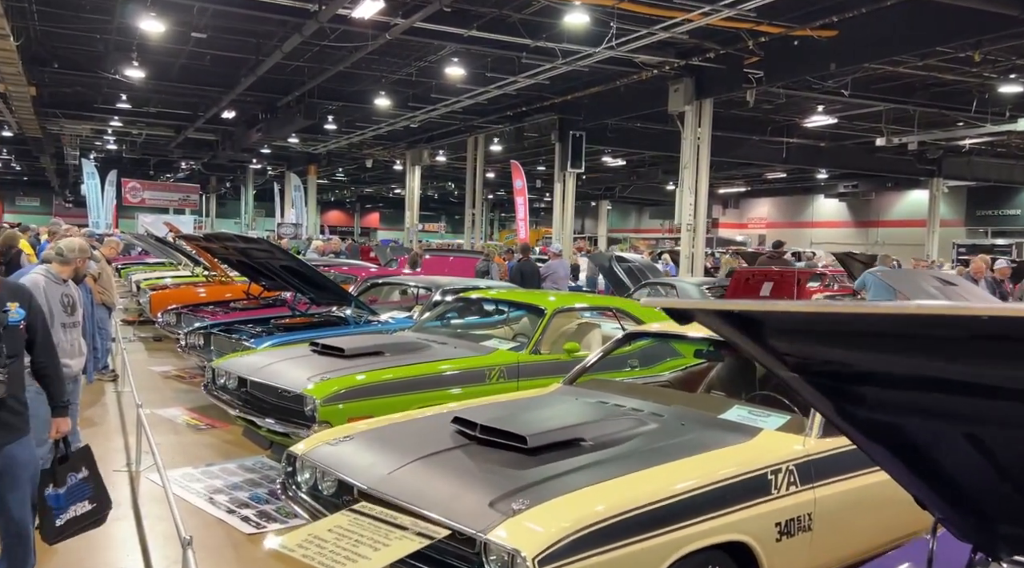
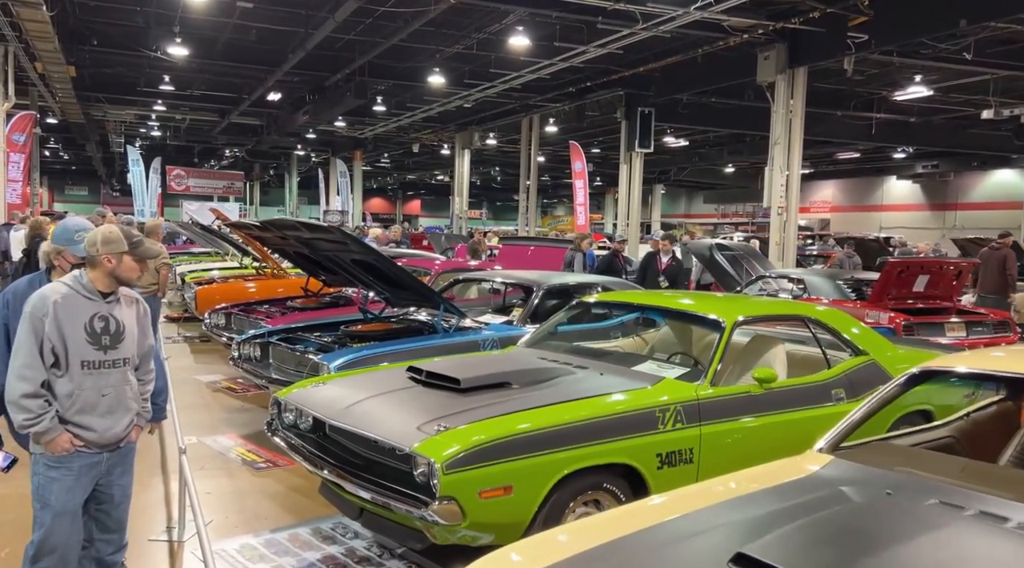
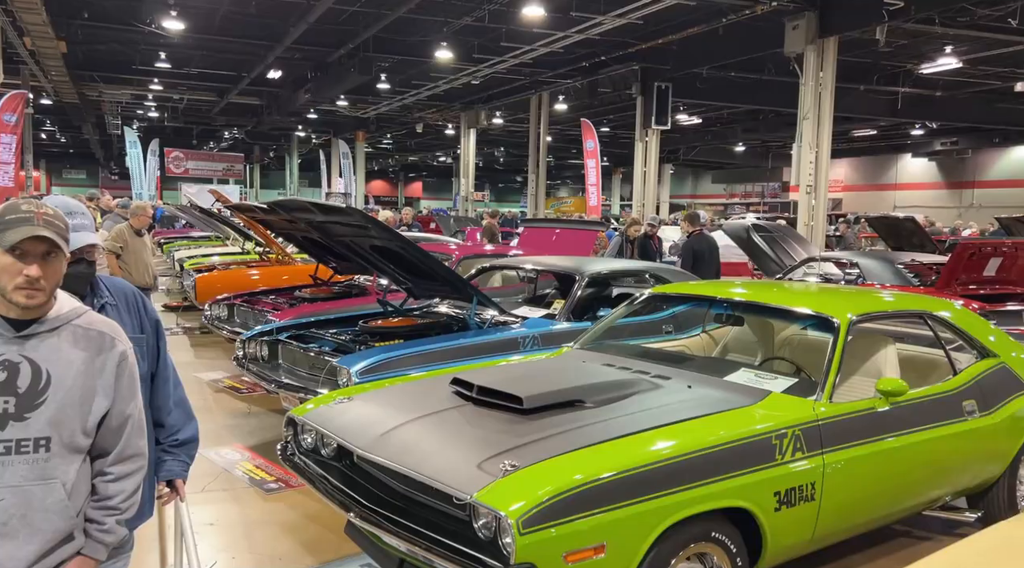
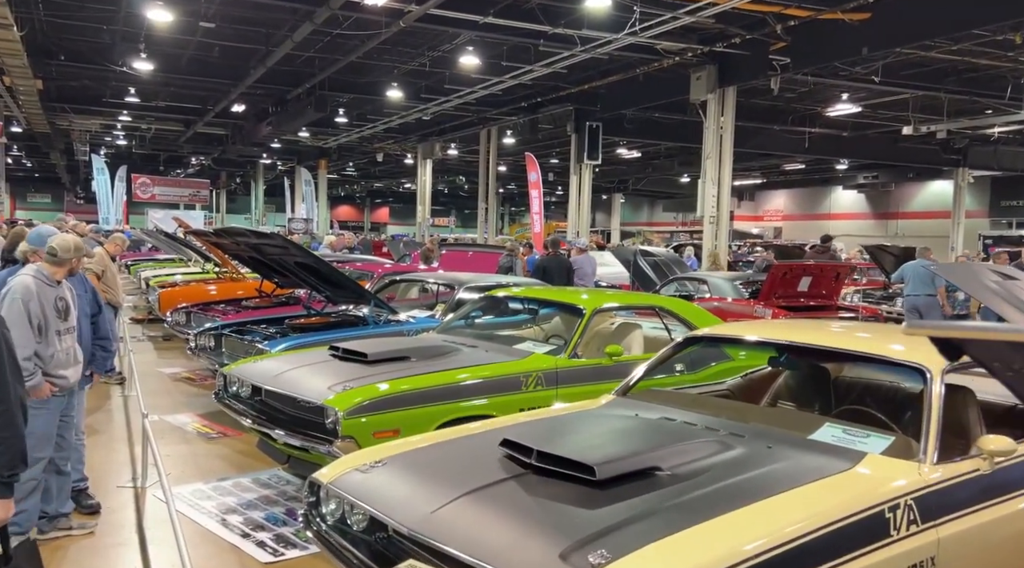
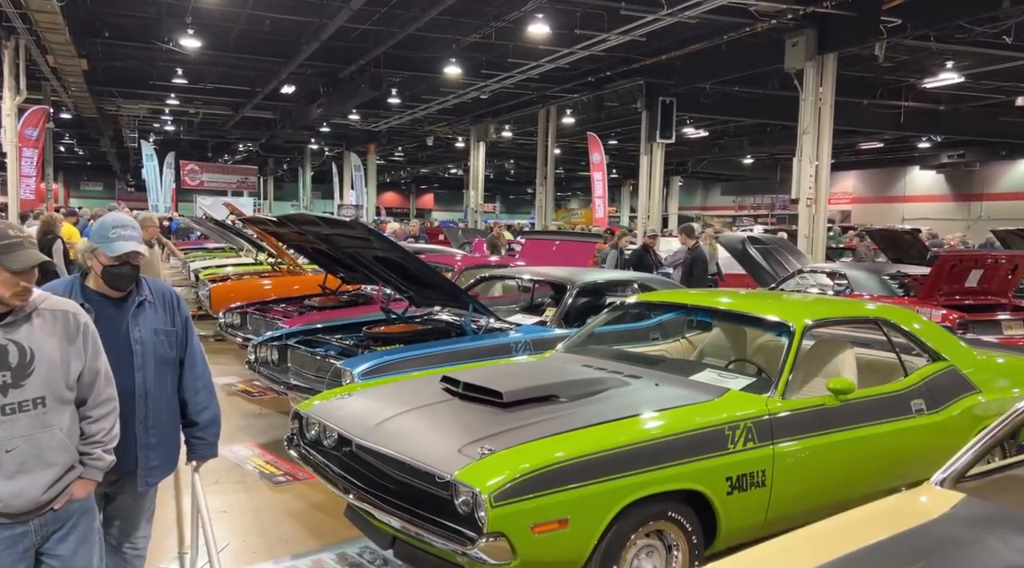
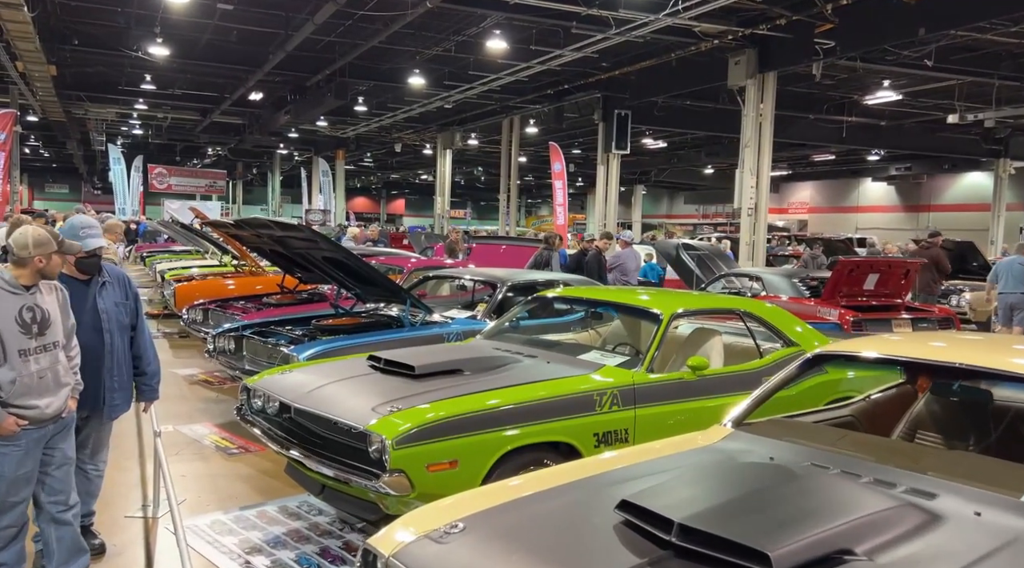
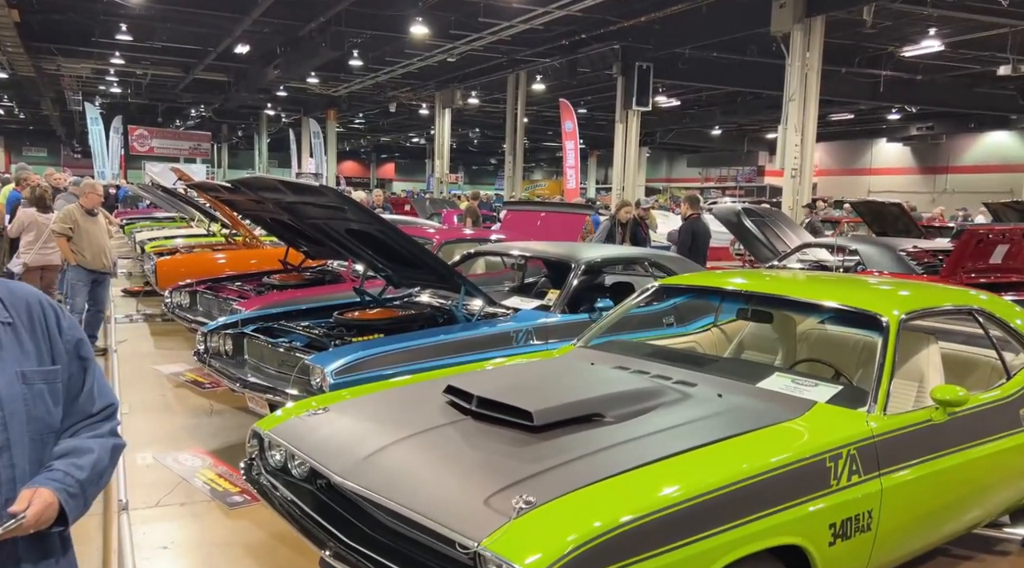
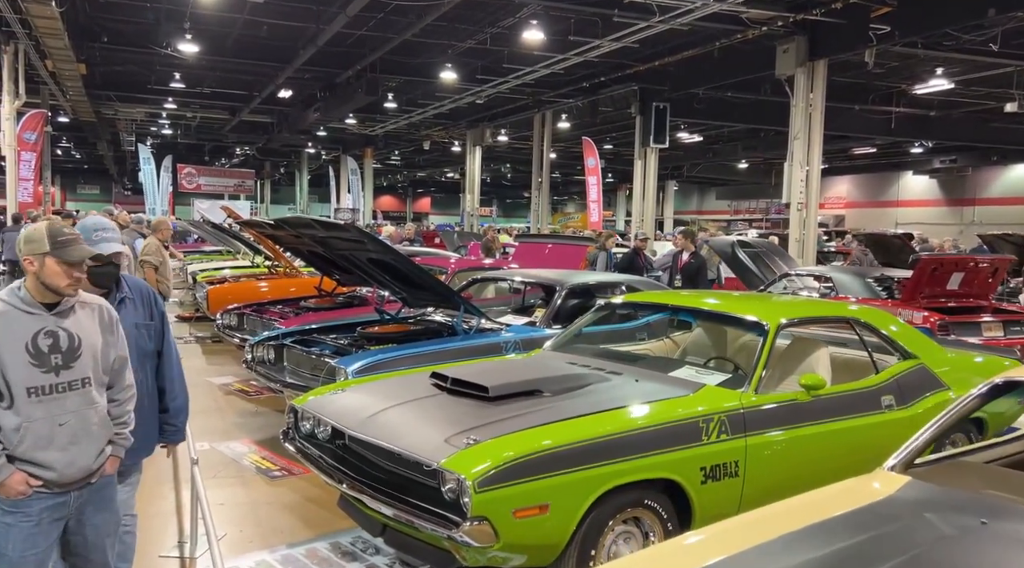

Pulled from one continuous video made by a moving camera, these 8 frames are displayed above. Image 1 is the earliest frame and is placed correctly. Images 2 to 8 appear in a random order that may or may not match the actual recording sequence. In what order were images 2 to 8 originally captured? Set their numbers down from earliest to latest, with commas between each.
4, 6, 2, 8, 5, 3, 7
